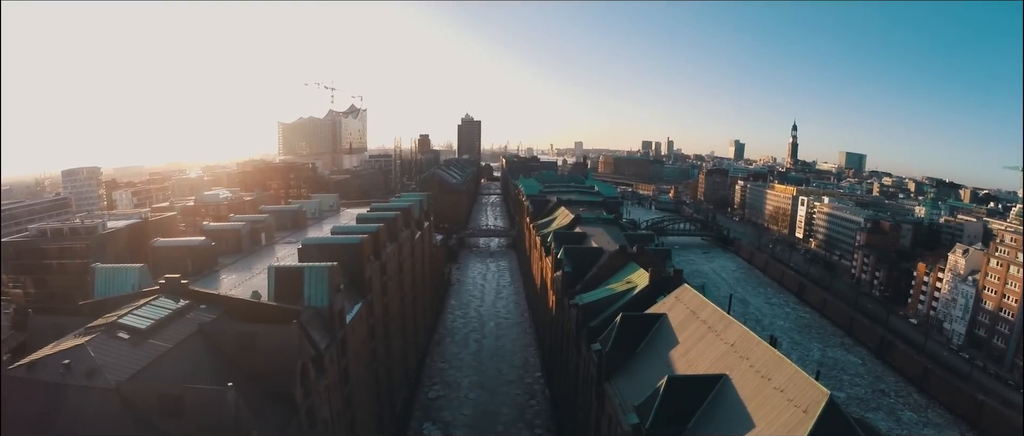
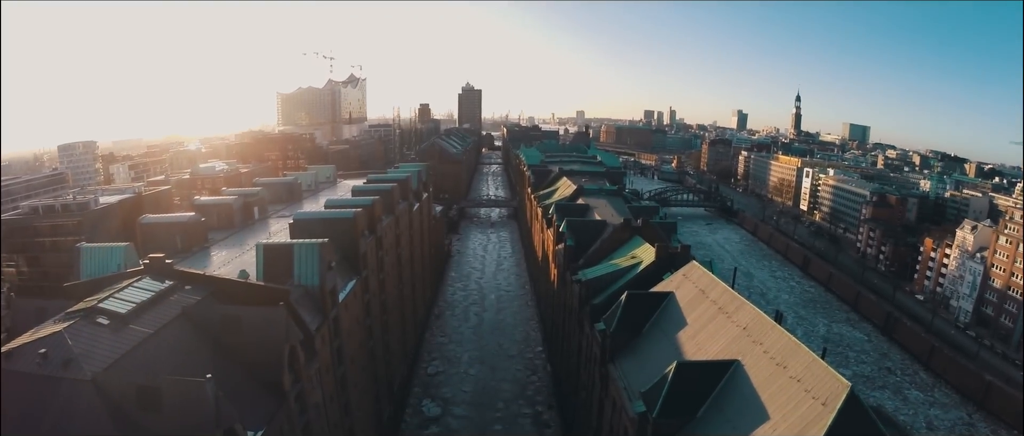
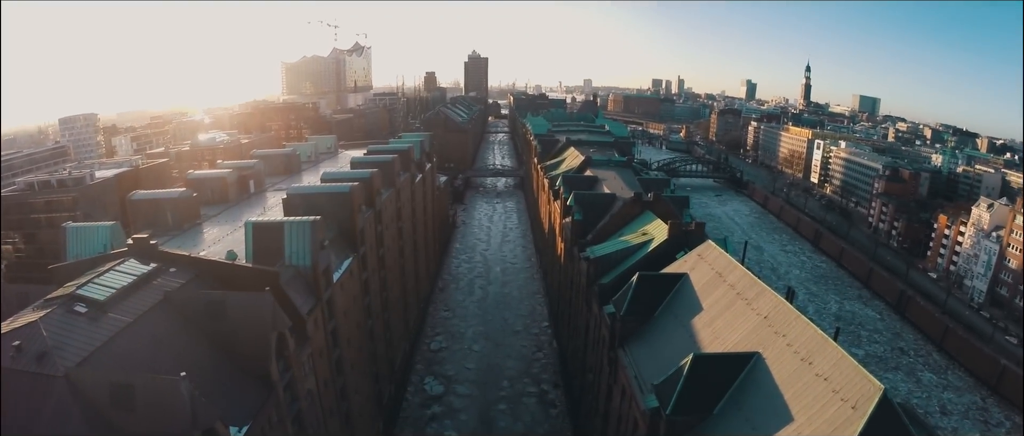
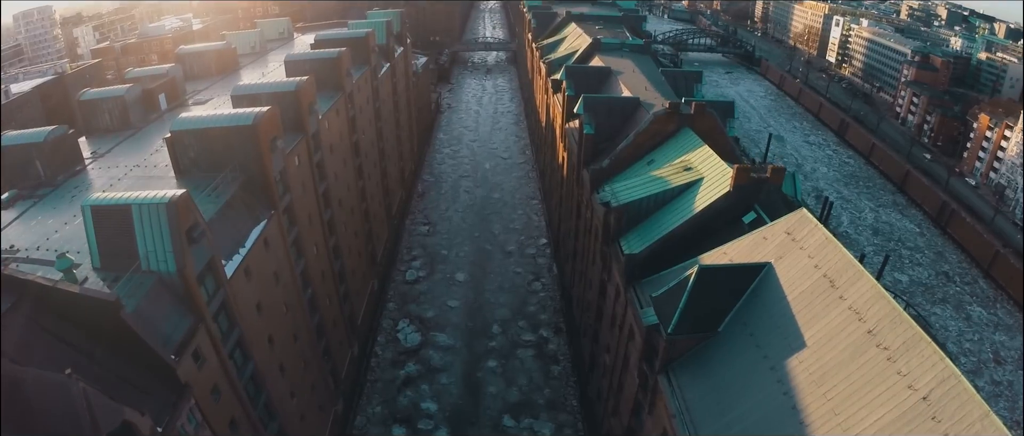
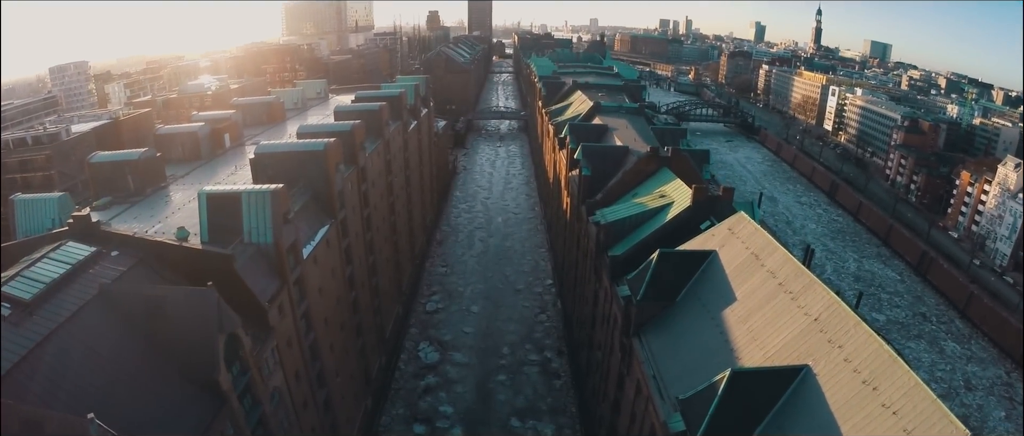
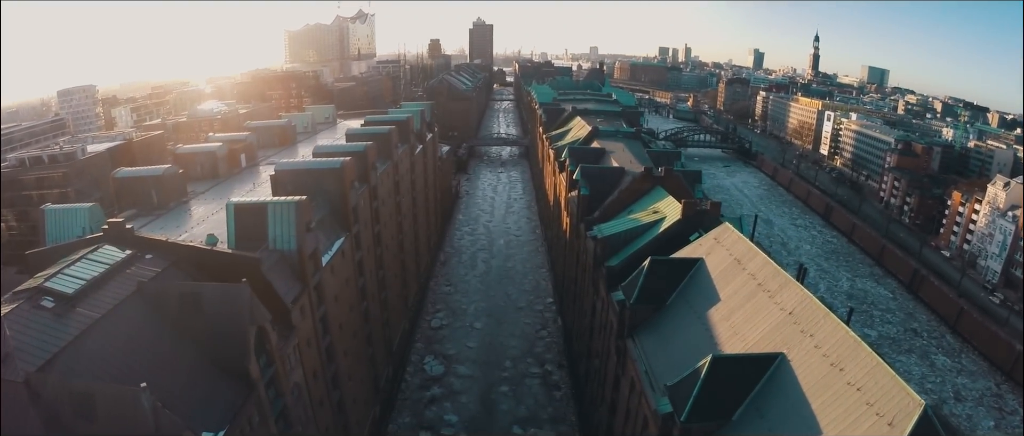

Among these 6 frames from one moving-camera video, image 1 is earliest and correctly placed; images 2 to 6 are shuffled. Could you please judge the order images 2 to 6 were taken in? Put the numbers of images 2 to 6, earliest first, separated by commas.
2, 3, 6, 5, 4
